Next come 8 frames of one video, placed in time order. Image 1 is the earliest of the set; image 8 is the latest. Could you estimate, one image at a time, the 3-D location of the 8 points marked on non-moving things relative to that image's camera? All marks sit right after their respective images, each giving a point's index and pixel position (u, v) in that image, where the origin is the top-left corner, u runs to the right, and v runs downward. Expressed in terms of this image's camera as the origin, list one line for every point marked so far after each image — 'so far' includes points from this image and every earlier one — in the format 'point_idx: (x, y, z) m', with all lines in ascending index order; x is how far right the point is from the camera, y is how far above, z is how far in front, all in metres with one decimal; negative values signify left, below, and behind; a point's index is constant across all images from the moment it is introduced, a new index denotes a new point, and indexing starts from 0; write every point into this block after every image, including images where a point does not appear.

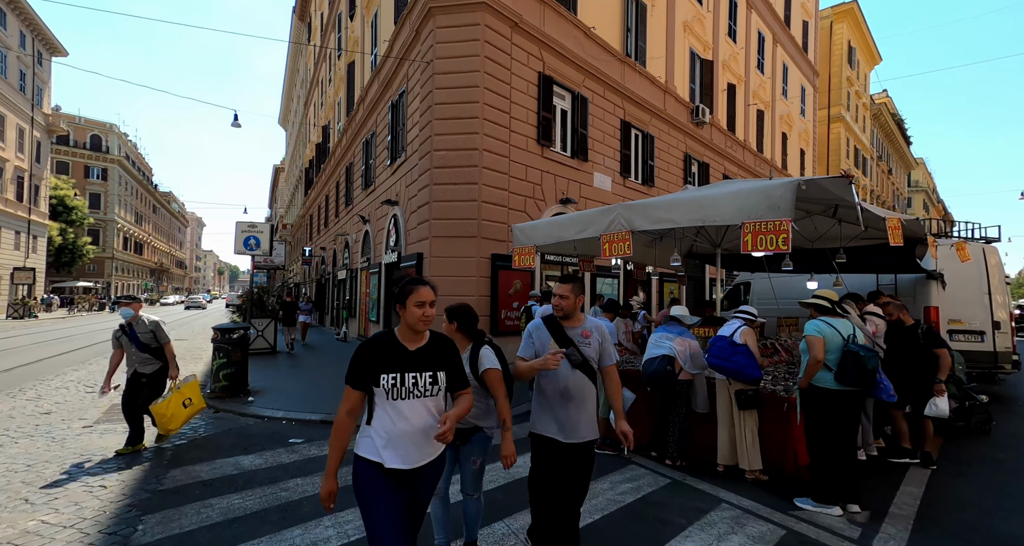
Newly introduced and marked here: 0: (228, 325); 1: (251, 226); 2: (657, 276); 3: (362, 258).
0: (-4.9, -0.9, +7.6) m
1: (-5.2, +0.9, +8.9) m
2: (+5.1, -0.1, +15.6) m
3: (-5.7, +0.6, +16.9) m
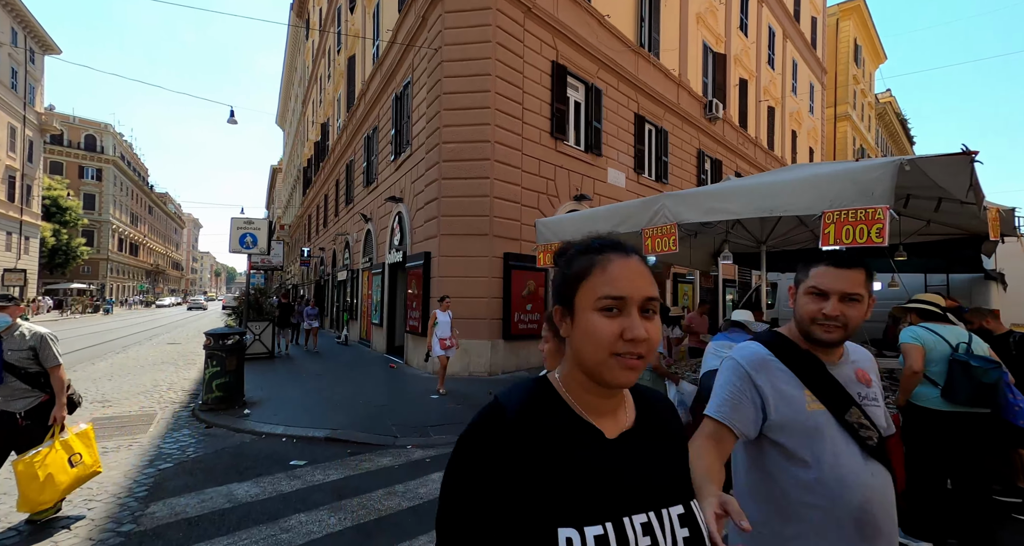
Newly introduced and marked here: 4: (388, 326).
0: (-4.6, -0.9, +7.0) m
1: (-4.9, +0.9, +8.2) m
2: (+5.4, -0.1, +15.0) m
3: (-5.4, +0.6, +16.2) m
4: (-3.7, -1.6, +13.0) m
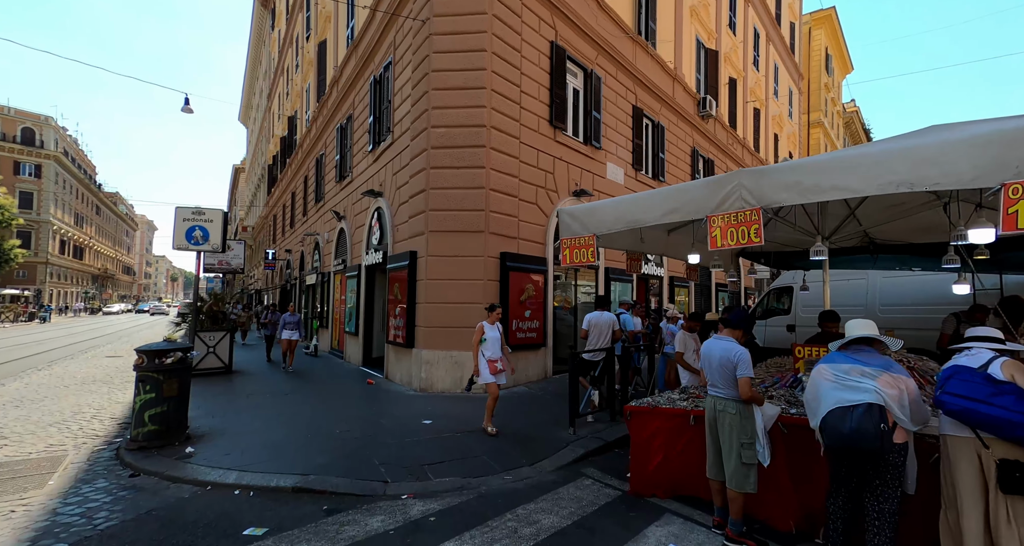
0: (-4.4, -0.9, +5.5) m
1: (-4.8, +0.9, +6.8) m
2: (+5.0, -0.2, +14.2) m
3: (-5.8, +0.5, +14.7) m
4: (-3.9, -1.7, +11.6) m
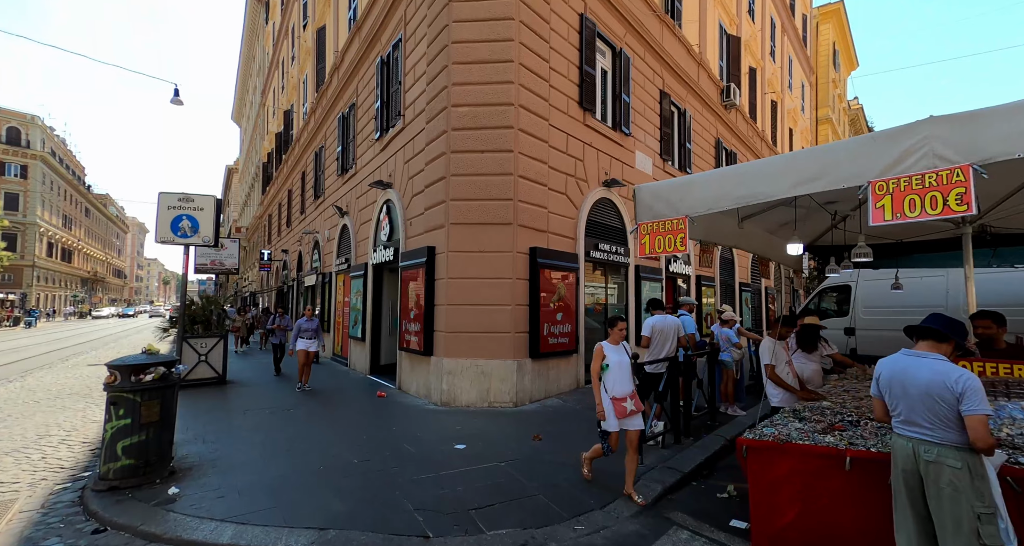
0: (-3.8, -0.9, +4.5) m
1: (-4.3, +0.9, +5.7) m
2: (+5.5, -0.2, +13.3) m
3: (-5.3, +0.5, +13.7) m
4: (-3.4, -1.7, +10.6) m
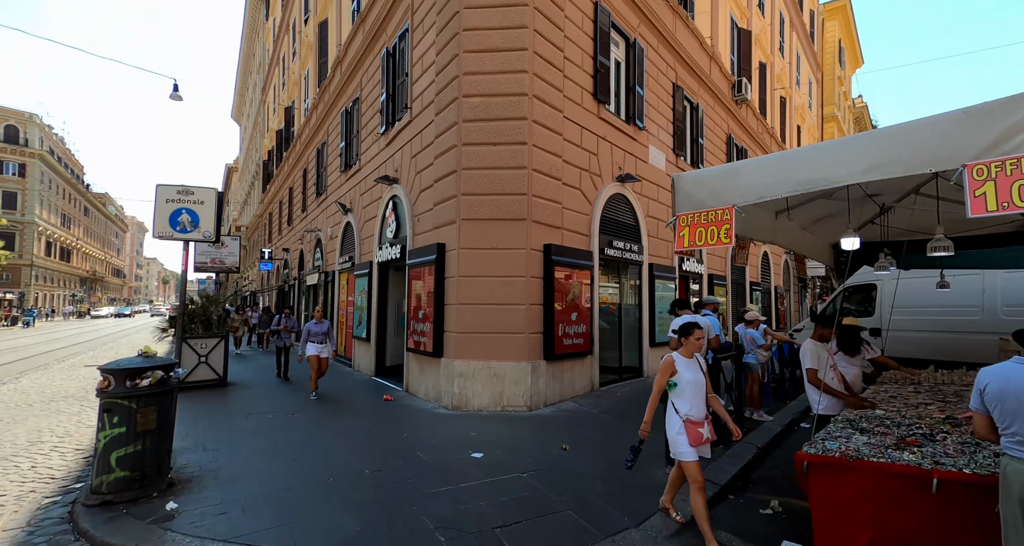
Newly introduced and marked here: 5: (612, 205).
0: (-3.6, -0.8, +4.2) m
1: (-4.0, +1.0, +5.4) m
2: (+5.7, -0.1, +13.0) m
3: (-5.1, +0.5, +13.3) m
4: (-3.1, -1.6, +10.3) m
5: (+2.1, +1.4, +9.3) m
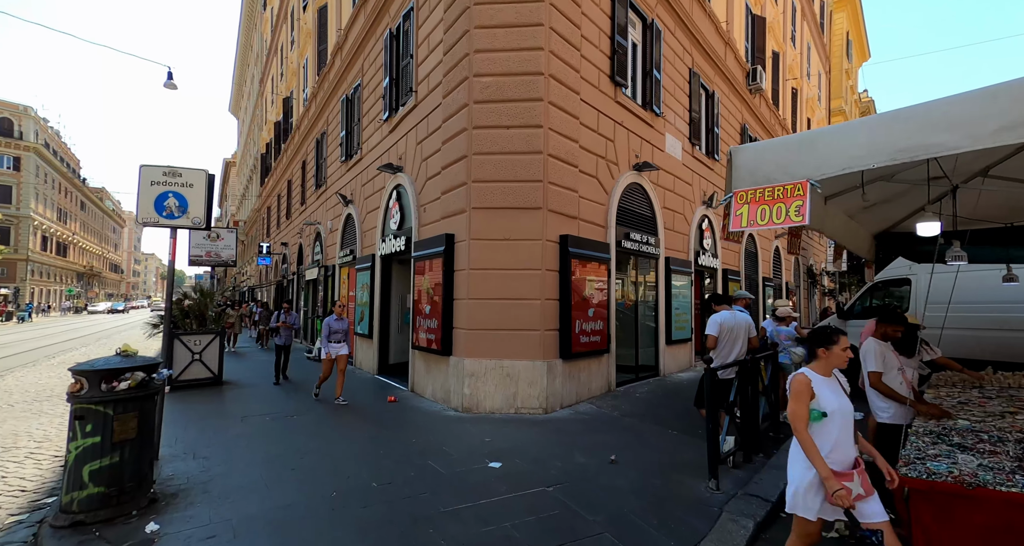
0: (-3.4, -0.7, +3.7) m
1: (-3.8, +1.1, +4.9) m
2: (+5.9, 0.0, +12.5) m
3: (-4.9, +0.7, +12.8) m
4: (-2.9, -1.5, +9.8) m
5: (+2.3, +1.6, +8.8) m
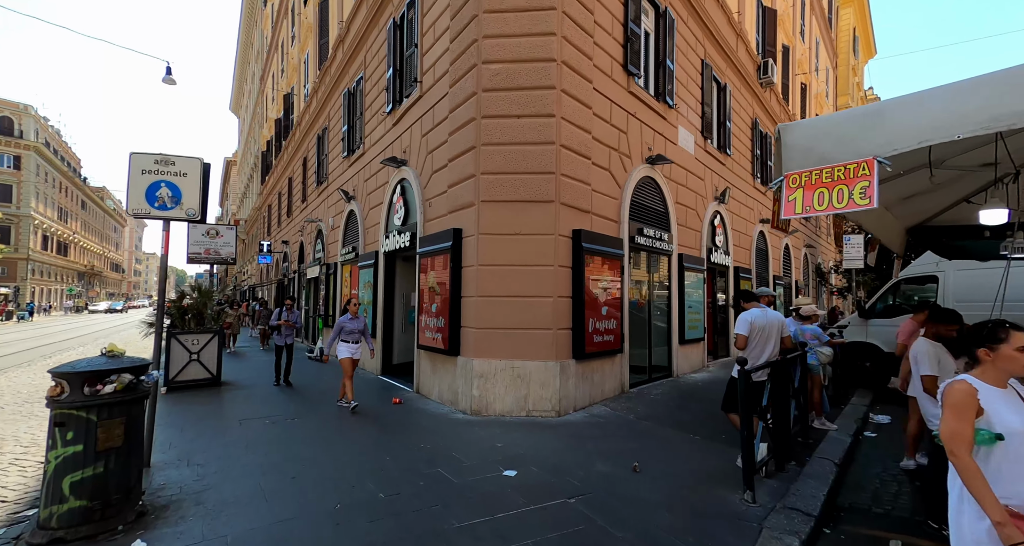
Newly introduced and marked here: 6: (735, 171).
0: (-3.2, -0.7, +3.4) m
1: (-3.6, +1.1, +4.6) m
2: (+6.1, +0.1, +12.2) m
3: (-4.7, +0.7, +12.5) m
4: (-2.8, -1.4, +9.5) m
5: (+2.5, +1.6, +8.5) m
6: (+6.3, +2.9, +12.5) m
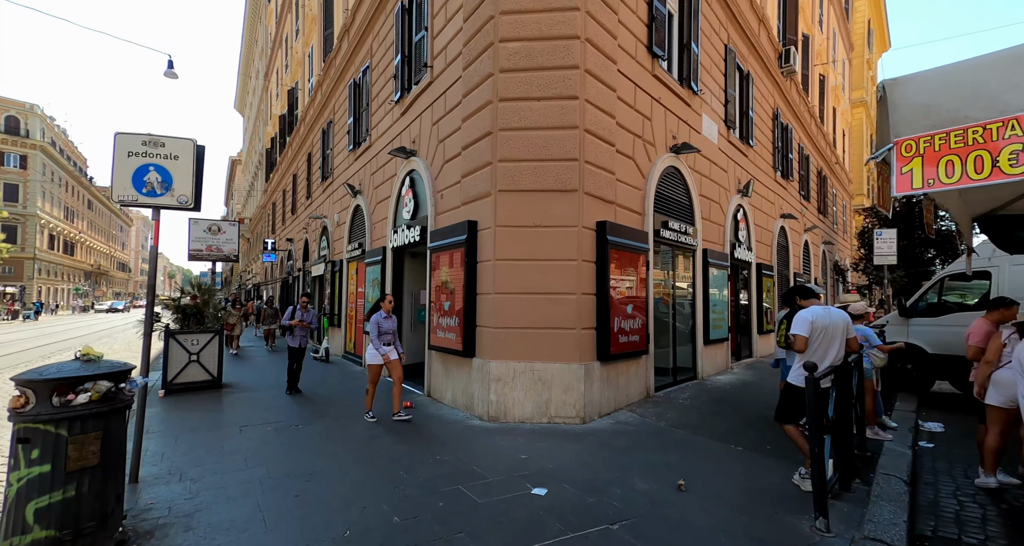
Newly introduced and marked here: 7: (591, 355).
0: (-3.0, -0.6, +2.9) m
1: (-3.4, +1.2, +4.1) m
2: (+6.4, +0.1, +11.6) m
3: (-4.4, +0.8, +12.1) m
4: (-2.5, -1.4, +9.0) m
5: (+2.8, +1.7, +8.0) m
6: (+6.6, +3.0, +11.9) m
7: (+1.1, -1.1, +6.1) m
